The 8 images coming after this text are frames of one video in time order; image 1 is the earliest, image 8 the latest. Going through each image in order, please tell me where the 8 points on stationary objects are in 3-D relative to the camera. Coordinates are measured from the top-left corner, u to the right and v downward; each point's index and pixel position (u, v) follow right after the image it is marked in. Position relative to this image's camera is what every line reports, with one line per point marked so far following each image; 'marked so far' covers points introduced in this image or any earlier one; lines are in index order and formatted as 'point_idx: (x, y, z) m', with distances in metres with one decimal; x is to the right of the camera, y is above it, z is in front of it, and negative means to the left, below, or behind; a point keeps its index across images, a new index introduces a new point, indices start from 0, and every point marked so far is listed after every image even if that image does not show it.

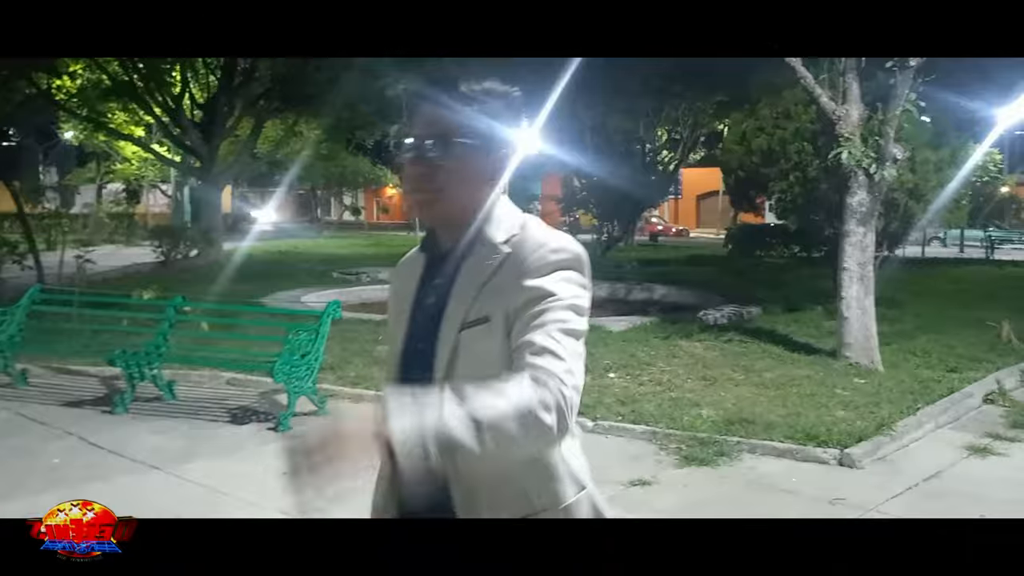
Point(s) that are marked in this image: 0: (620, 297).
0: (+1.8, -0.1, +15.7) m
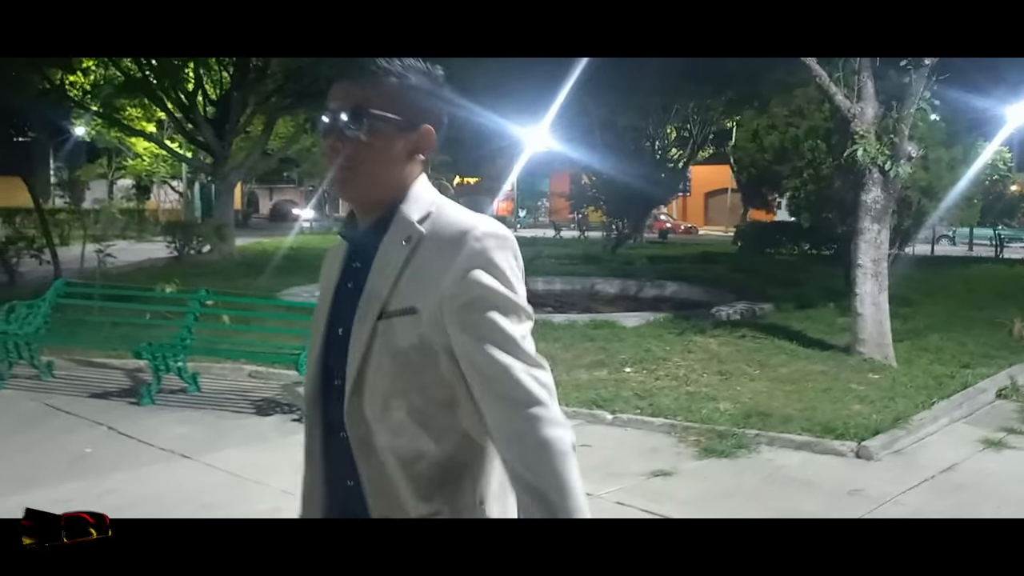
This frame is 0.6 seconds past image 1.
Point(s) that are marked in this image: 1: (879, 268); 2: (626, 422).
0: (+2.0, -0.1, +15.8) m
1: (+3.5, +0.2, +8.8) m
2: (+0.7, -0.9, +6.0) m
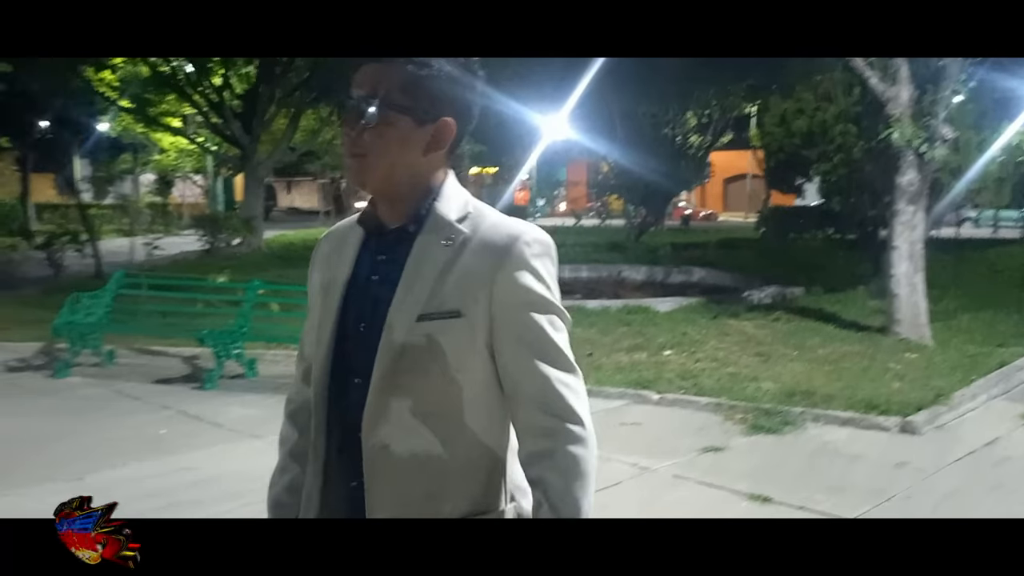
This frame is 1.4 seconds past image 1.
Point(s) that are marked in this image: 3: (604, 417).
0: (+2.5, +0.2, +16.0) m
1: (+3.9, +0.4, +8.9) m
2: (+1.1, -0.8, +6.2) m
3: (+0.6, -0.8, +5.9) m
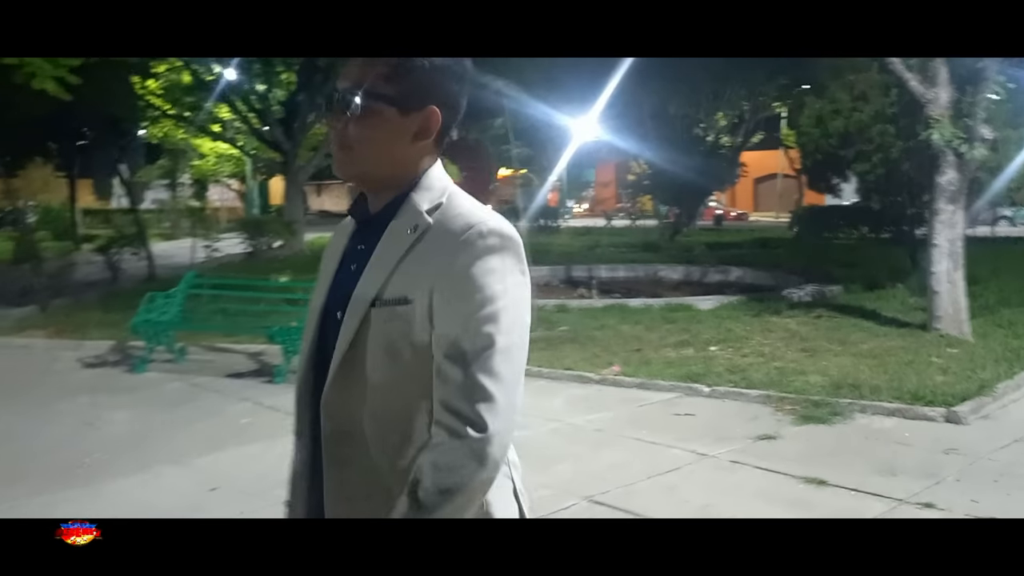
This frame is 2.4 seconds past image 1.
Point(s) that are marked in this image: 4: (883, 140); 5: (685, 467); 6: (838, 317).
0: (+3.2, +0.2, +16.2) m
1: (+4.3, +0.4, +9.1) m
2: (+1.5, -0.7, +6.4) m
3: (+1.0, -0.8, +6.1) m
4: (+5.5, +2.2, +13.8) m
5: (+0.9, -0.9, +4.9) m
6: (+3.4, -0.3, +9.7) m
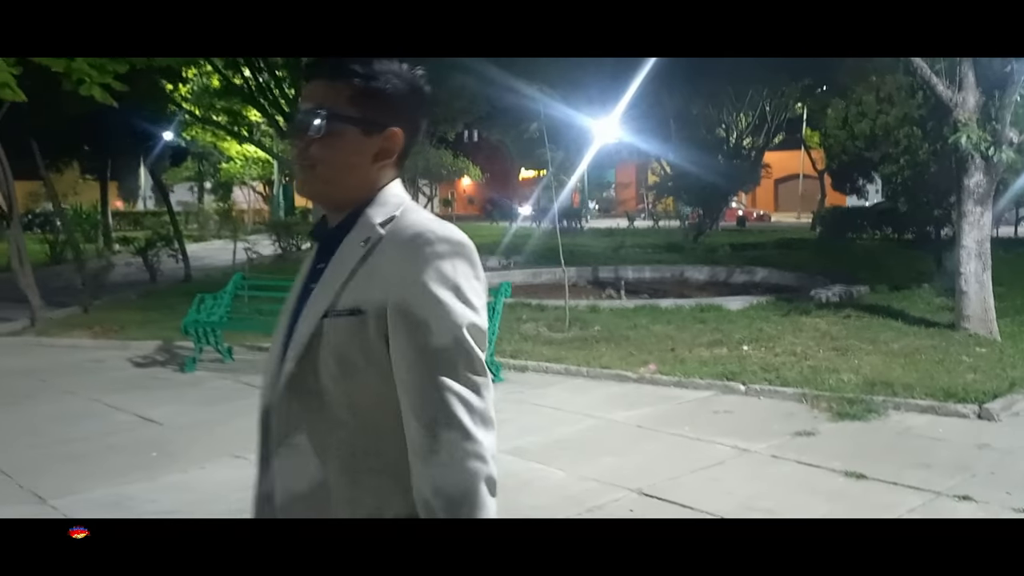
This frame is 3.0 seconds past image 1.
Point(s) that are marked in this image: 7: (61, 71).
0: (+3.7, +0.2, +16.3) m
1: (+4.7, +0.4, +9.2) m
2: (+1.8, -0.7, +6.6) m
3: (+1.3, -0.8, +6.3) m
4: (+6.0, +2.2, +13.8) m
5: (+1.2, -0.9, +5.1) m
6: (+3.8, -0.3, +9.8) m
7: (-4.5, +2.2, +9.3) m
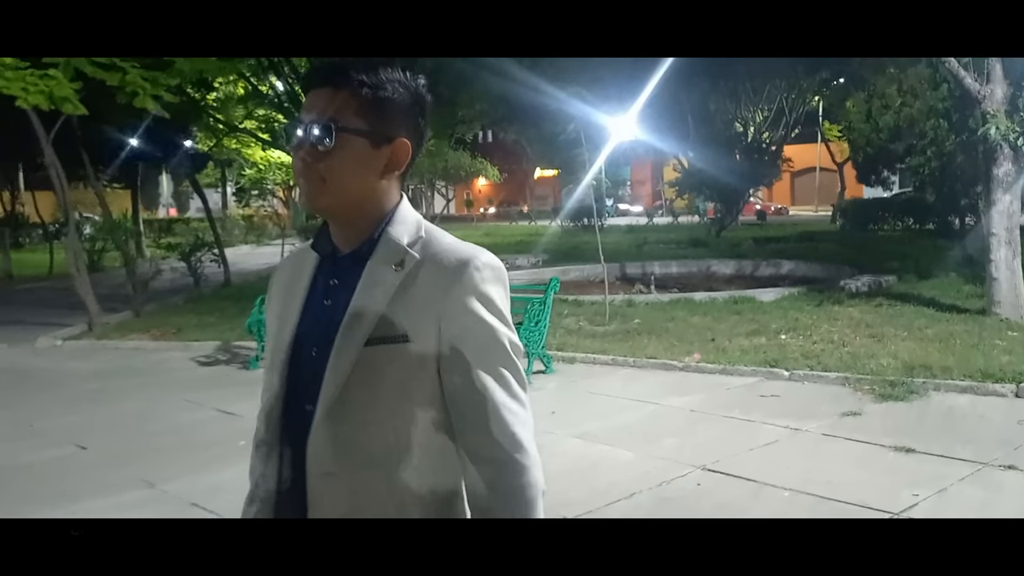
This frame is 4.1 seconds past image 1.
0: (+4.2, +0.3, +16.6) m
1: (+5.1, +0.5, +9.4) m
2: (+2.2, -0.7, +6.9) m
3: (+1.7, -0.7, +6.6) m
4: (+6.4, +2.4, +14.1) m
5: (+1.6, -0.9, +5.4) m
6: (+4.2, -0.2, +10.1) m
7: (-4.1, +2.1, +9.7) m
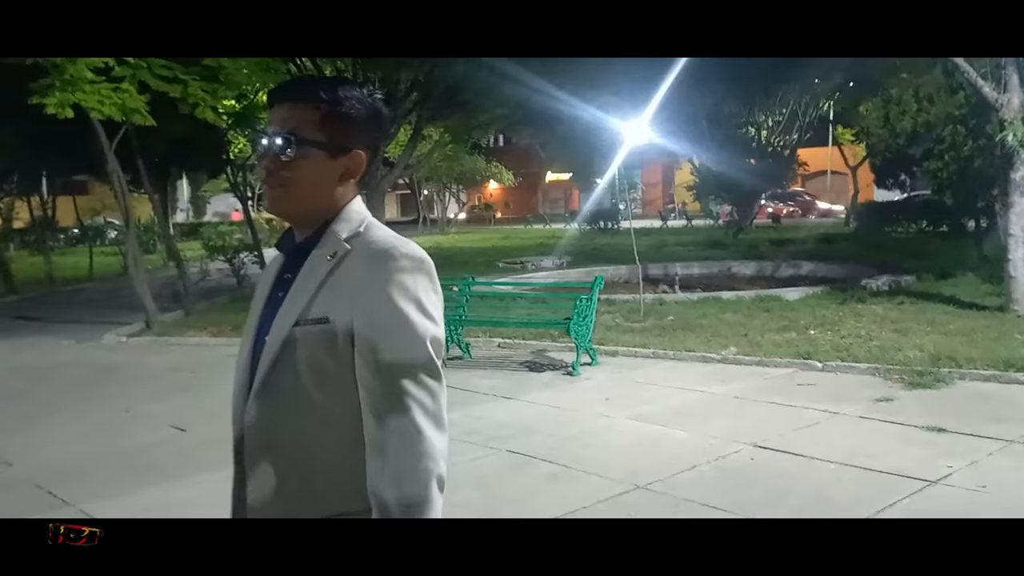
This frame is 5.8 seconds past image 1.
0: (+4.7, +0.3, +17.0) m
1: (+5.5, +0.6, +9.9) m
2: (+2.6, -0.6, +7.4) m
3: (+2.1, -0.7, +7.1) m
4: (+6.9, +2.4, +14.5) m
5: (+2.0, -0.8, +5.9) m
6: (+4.6, -0.2, +10.5) m
7: (-3.7, +2.1, +10.2) m
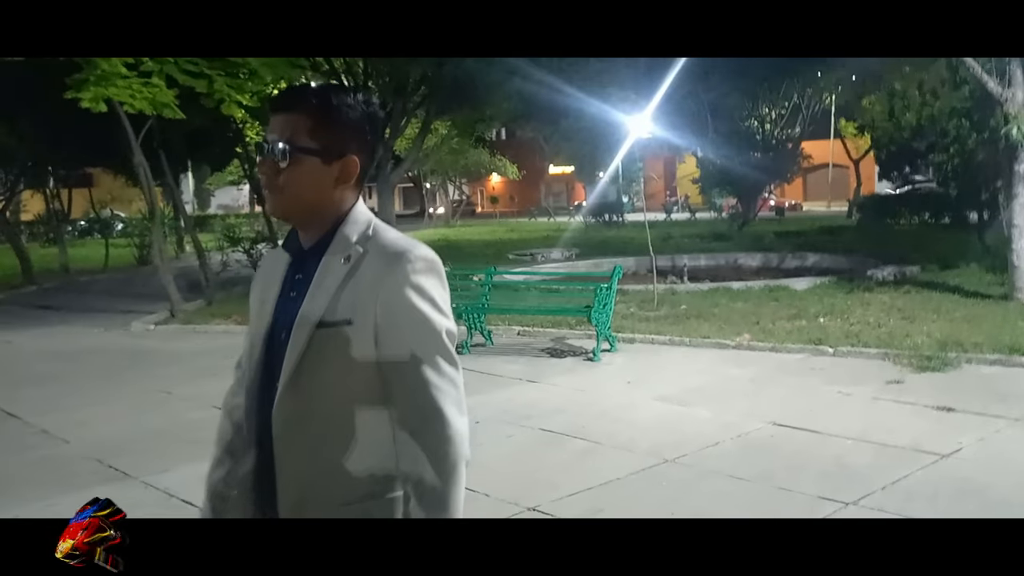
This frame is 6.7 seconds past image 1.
0: (+4.9, +0.4, +17.3) m
1: (+5.7, +0.7, +10.2) m
2: (+2.8, -0.5, +7.7) m
3: (+2.3, -0.6, +7.4) m
4: (+7.1, +2.5, +14.8) m
5: (+2.2, -0.7, +6.2) m
6: (+4.8, 0.0, +10.8) m
7: (-3.5, +2.2, +10.5) m
